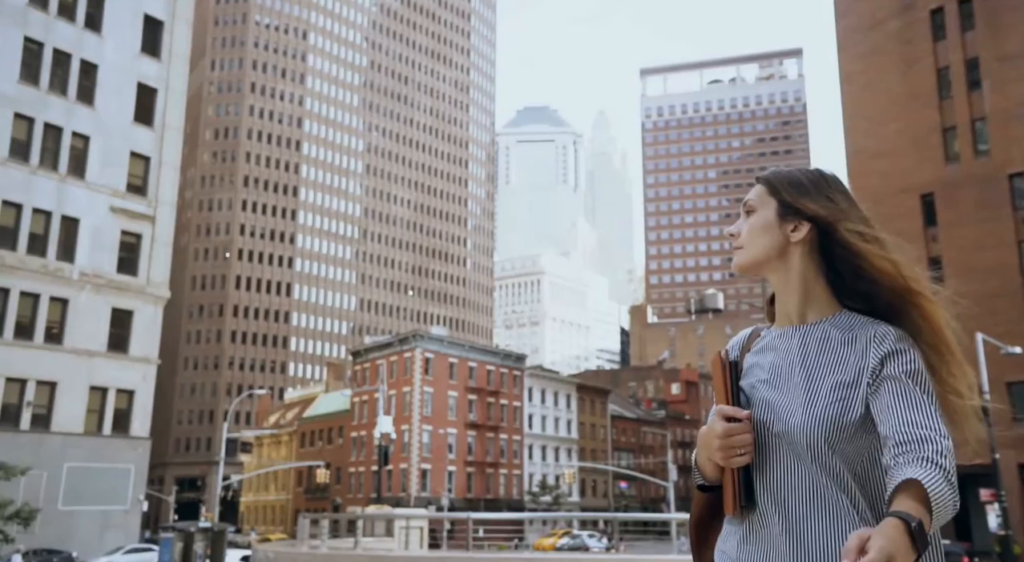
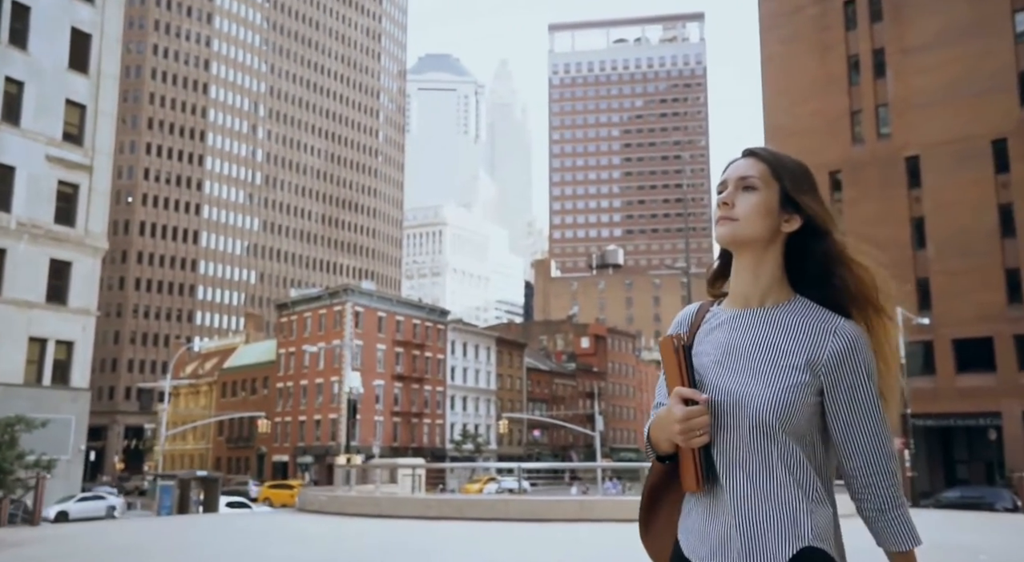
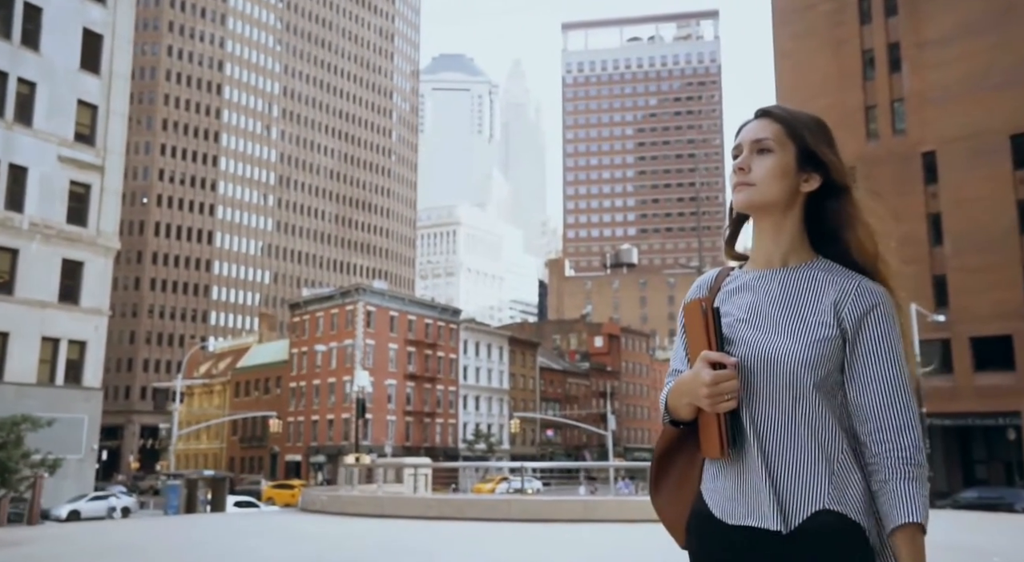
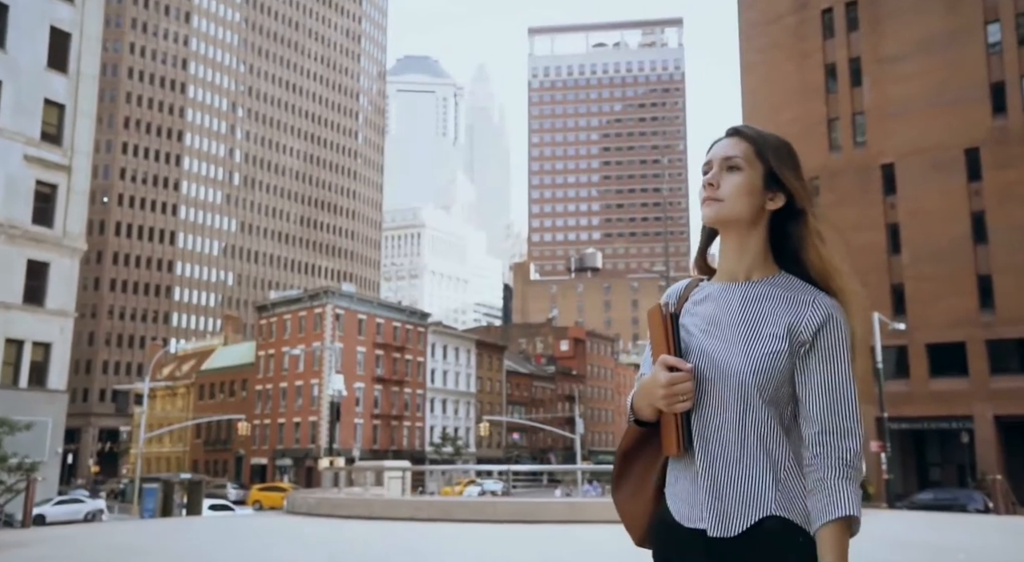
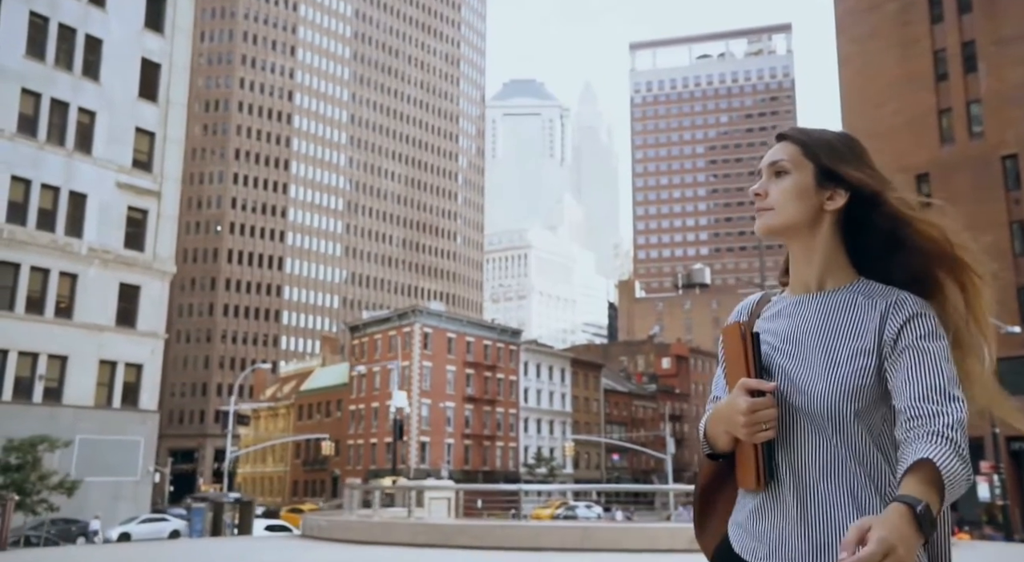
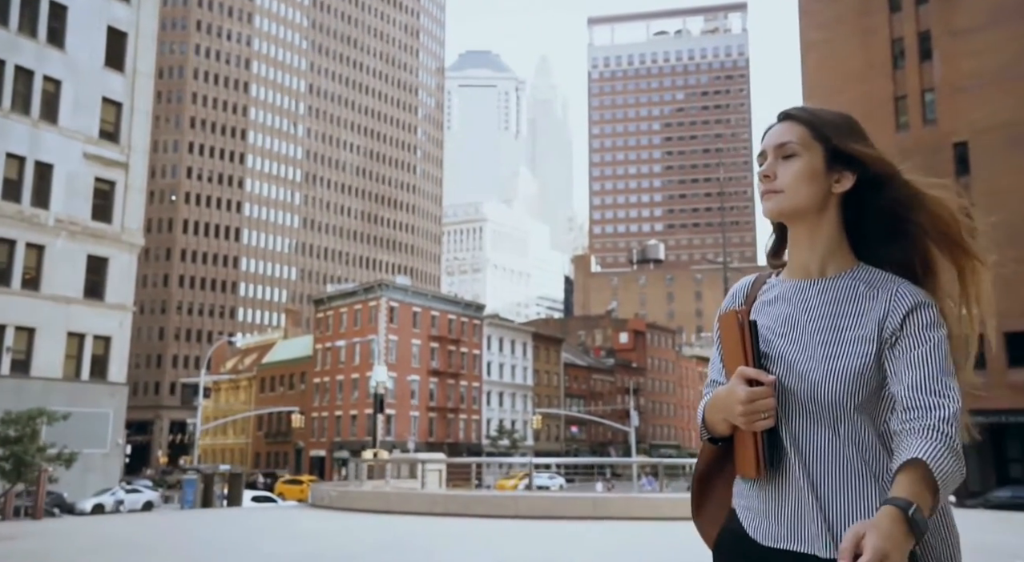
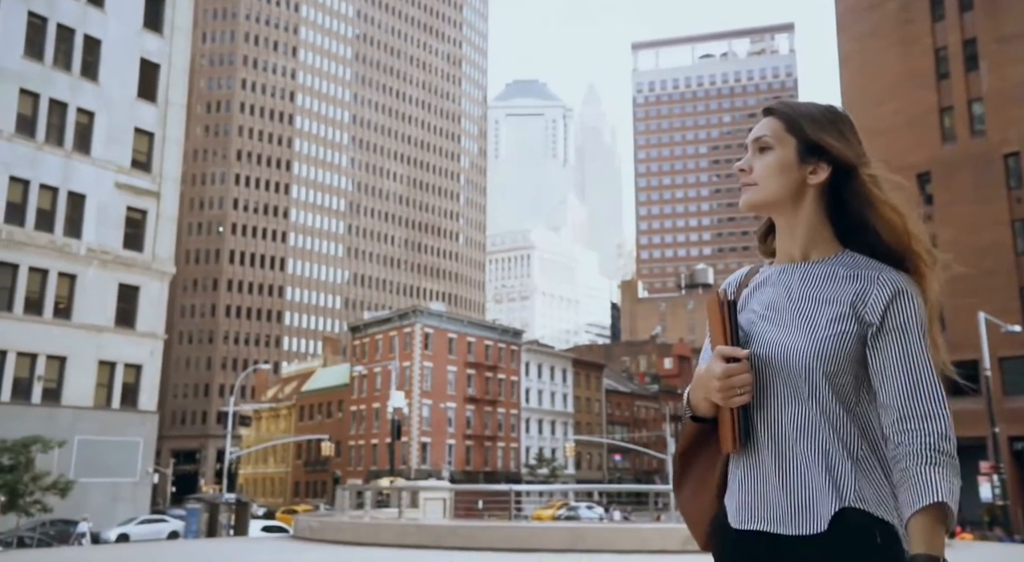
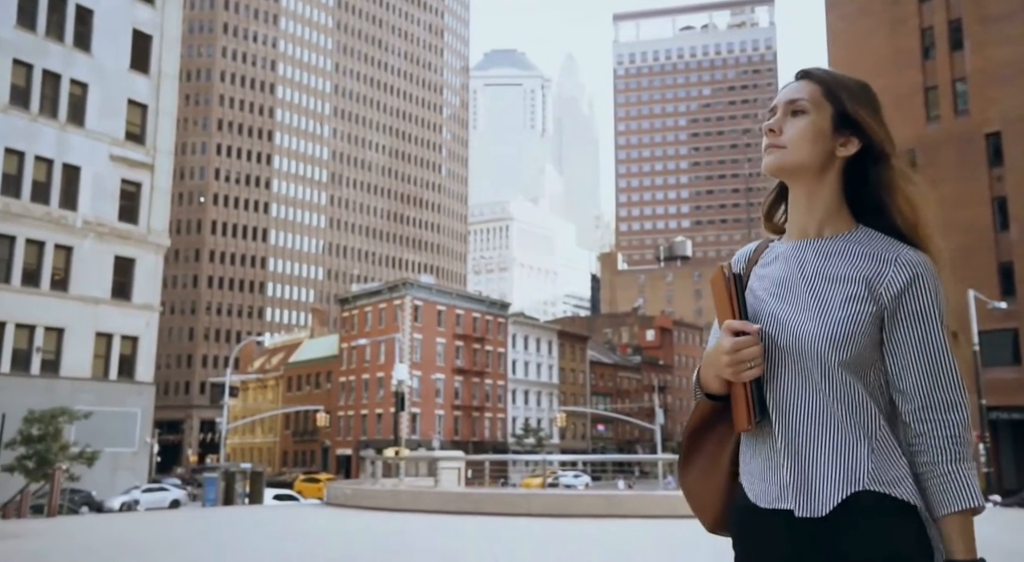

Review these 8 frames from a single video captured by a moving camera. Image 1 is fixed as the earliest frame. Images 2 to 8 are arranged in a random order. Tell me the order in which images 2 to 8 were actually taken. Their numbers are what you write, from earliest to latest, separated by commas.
7, 5, 8, 6, 3, 2, 4
